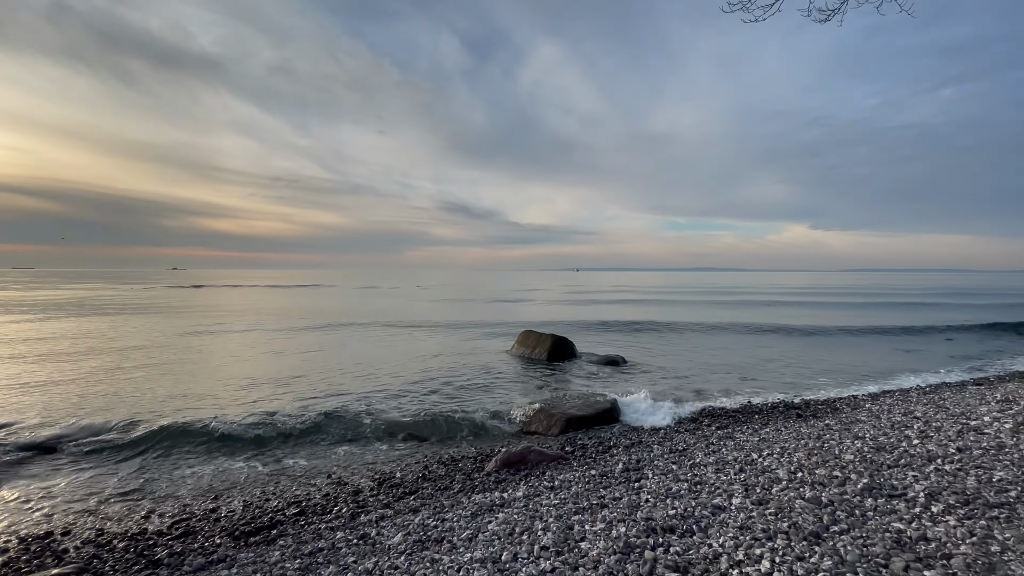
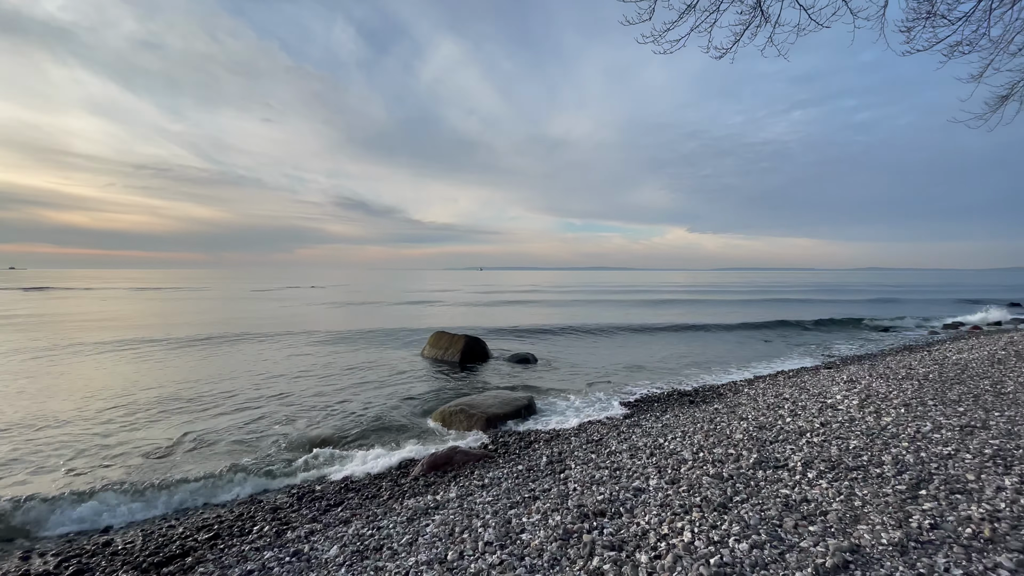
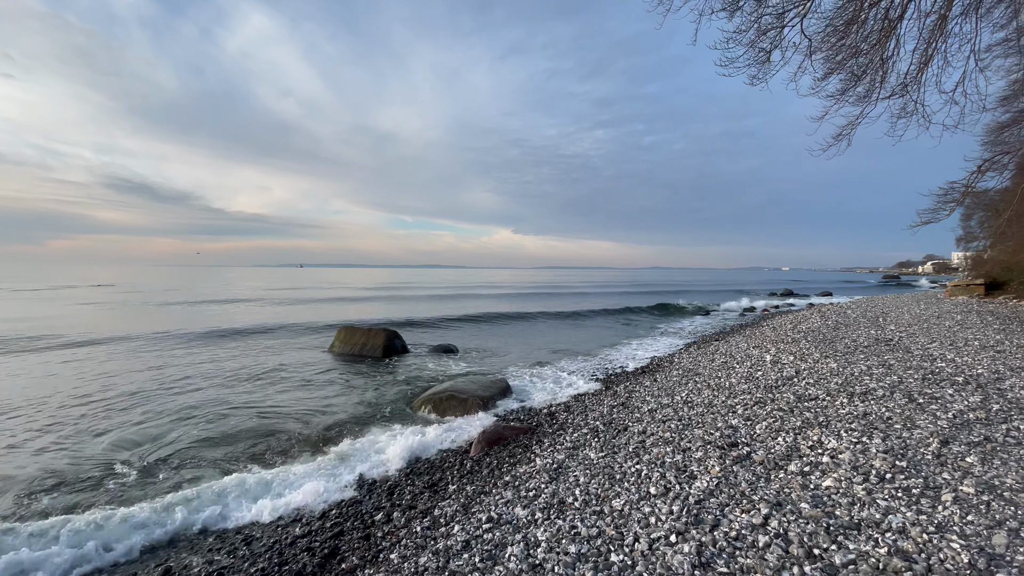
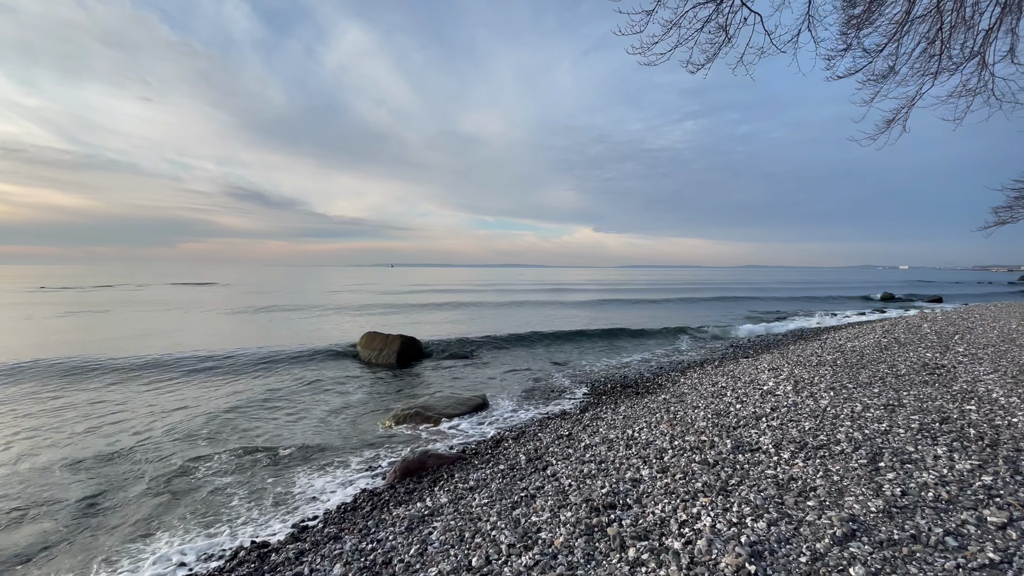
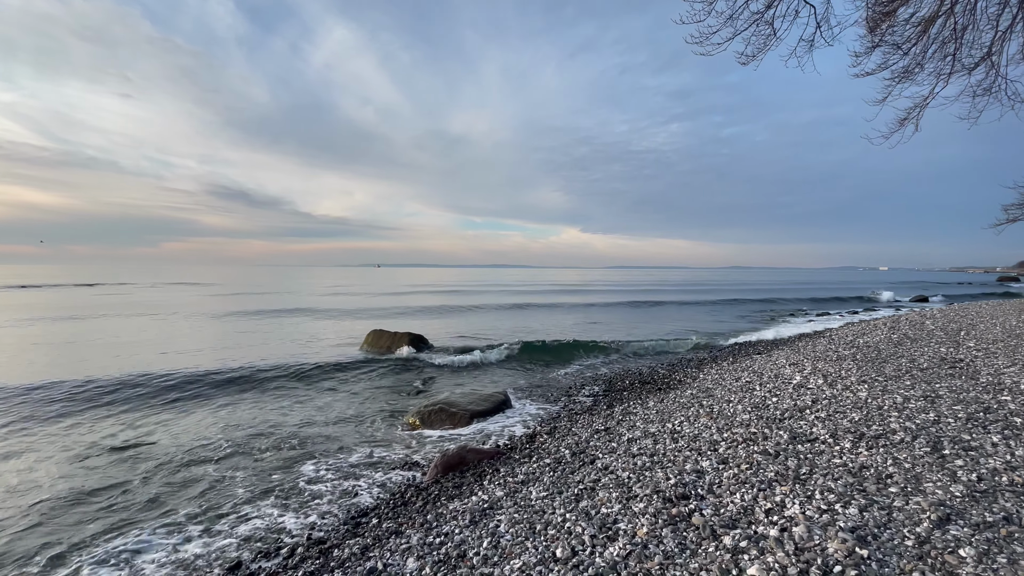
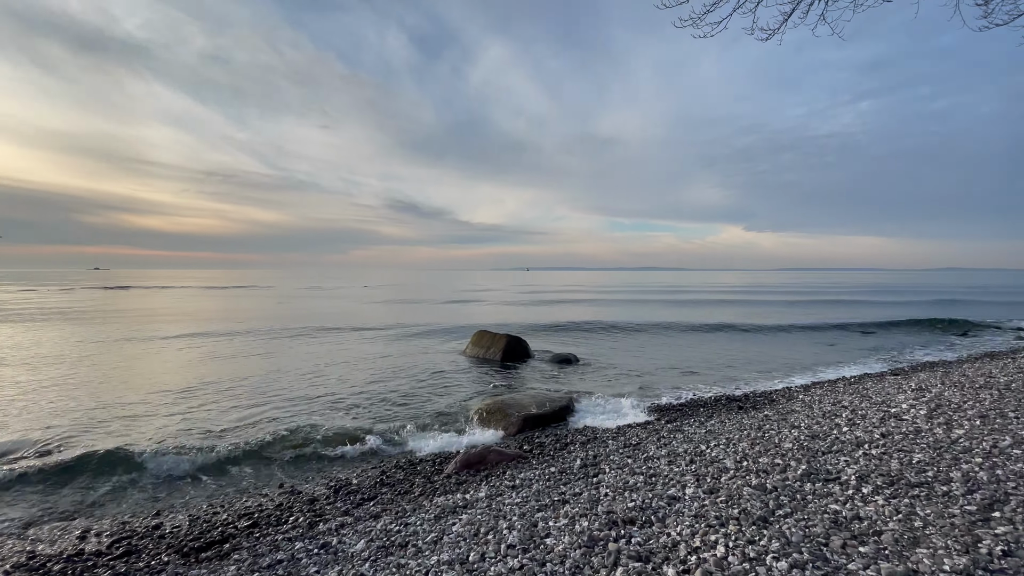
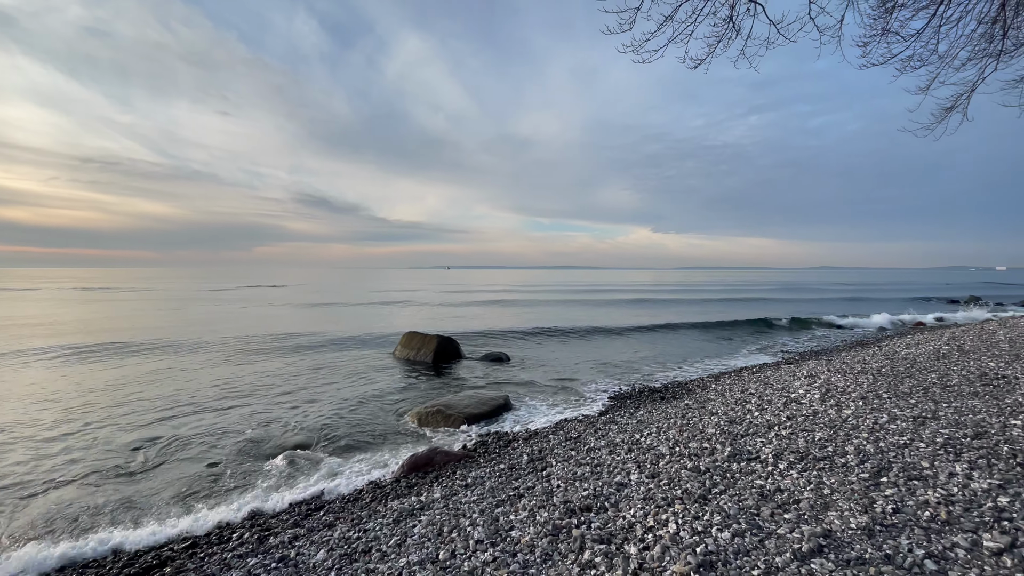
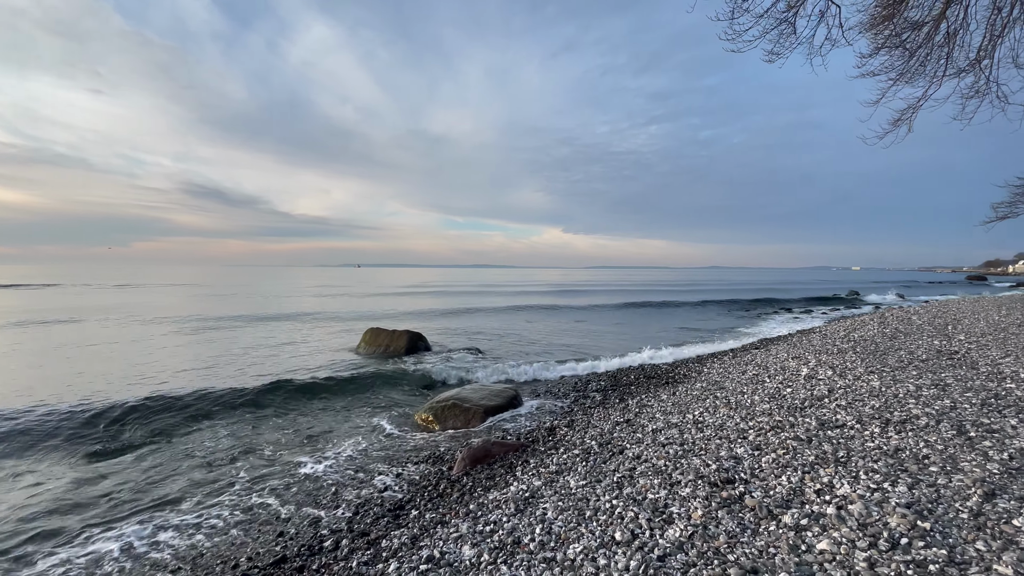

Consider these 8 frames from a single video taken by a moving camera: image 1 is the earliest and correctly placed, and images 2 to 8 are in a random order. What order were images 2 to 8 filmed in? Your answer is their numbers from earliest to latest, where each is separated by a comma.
6, 2, 7, 4, 5, 8, 3
